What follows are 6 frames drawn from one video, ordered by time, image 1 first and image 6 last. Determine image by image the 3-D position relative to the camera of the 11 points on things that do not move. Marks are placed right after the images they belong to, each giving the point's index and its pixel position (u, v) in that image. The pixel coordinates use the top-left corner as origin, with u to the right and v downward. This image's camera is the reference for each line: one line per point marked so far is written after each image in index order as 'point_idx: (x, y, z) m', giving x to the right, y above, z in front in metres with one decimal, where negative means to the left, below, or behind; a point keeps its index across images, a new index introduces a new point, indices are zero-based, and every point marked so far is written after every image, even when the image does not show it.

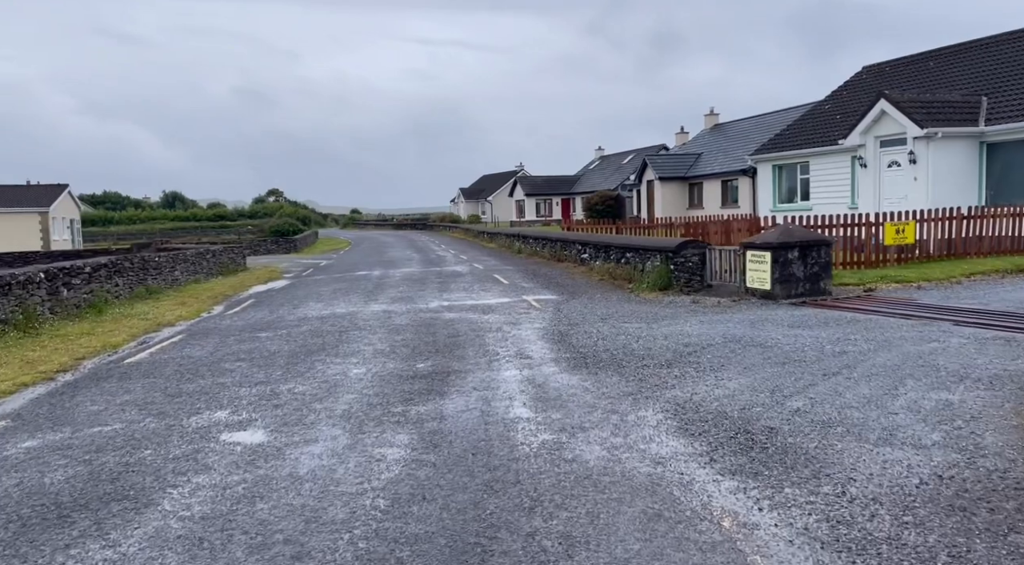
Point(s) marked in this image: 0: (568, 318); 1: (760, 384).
0: (+0.9, -0.6, +12.2) m
1: (+2.4, -1.0, +7.6) m
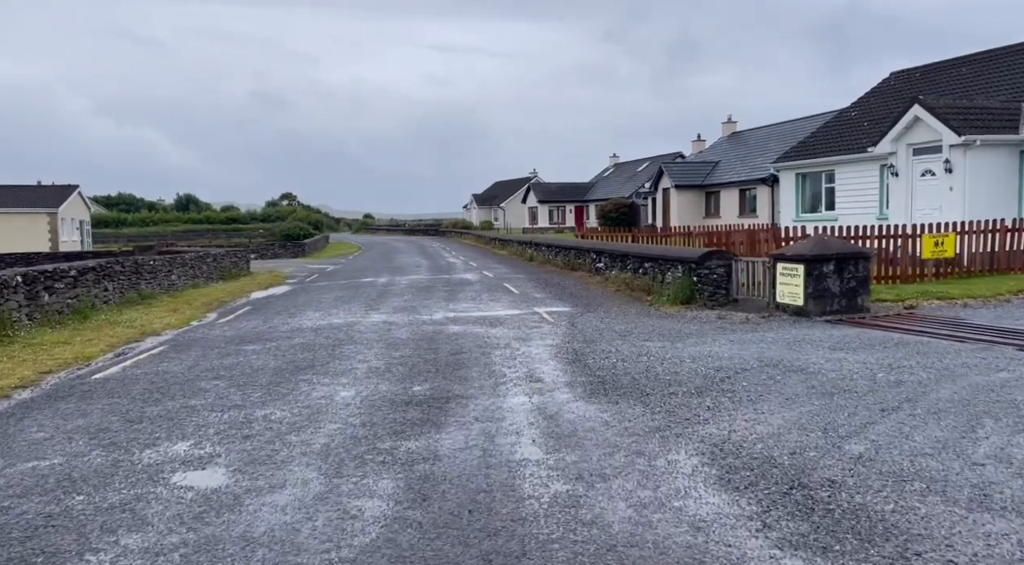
0: (+1.0, -0.7, +11.1) m
1: (+2.5, -1.2, +6.5) m
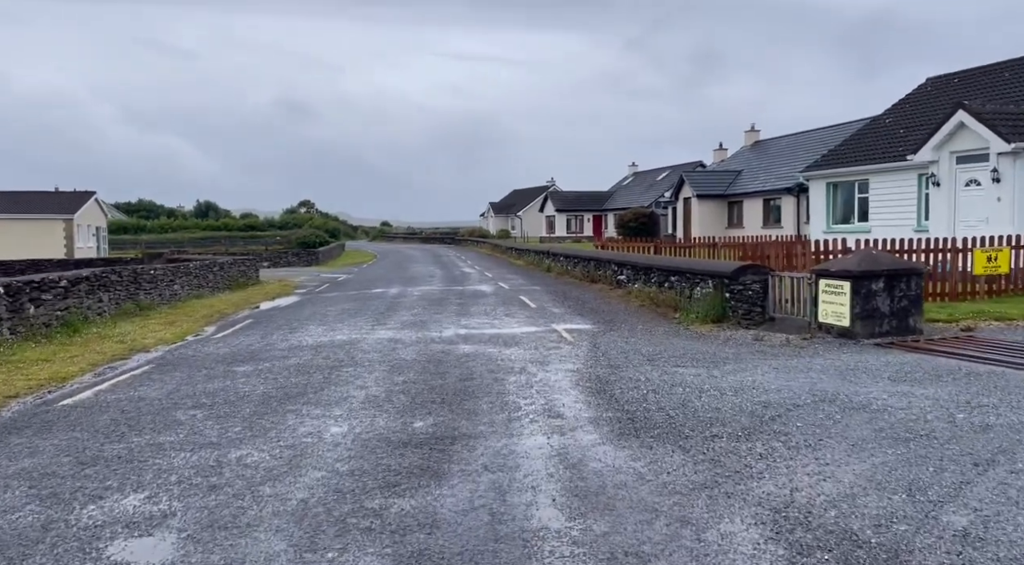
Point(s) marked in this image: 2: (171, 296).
0: (+1.2, -1.0, +10.0) m
1: (+2.6, -1.4, +5.4) m
2: (-8.5, -0.4, +19.3) m
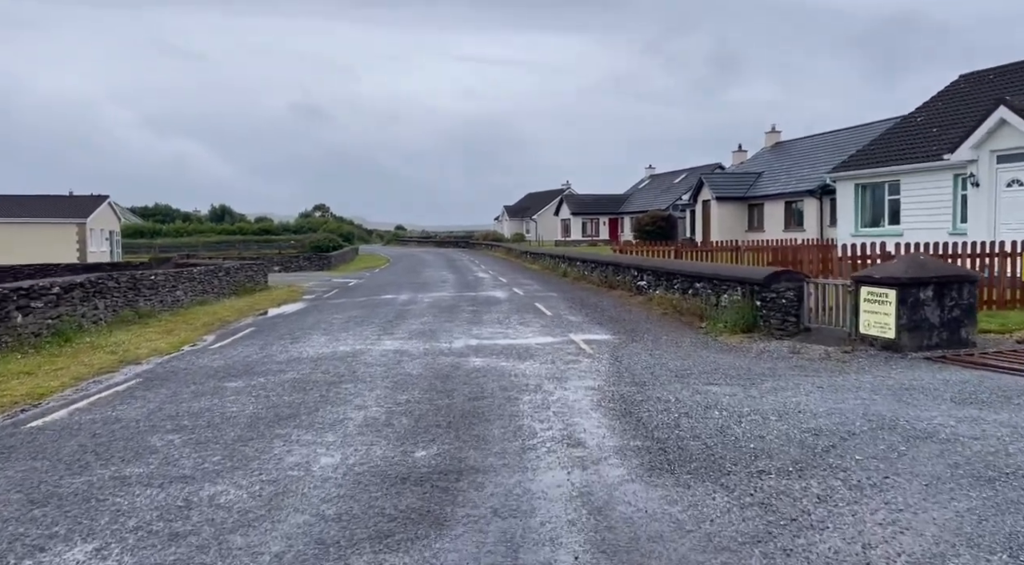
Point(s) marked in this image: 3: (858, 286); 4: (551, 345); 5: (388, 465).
0: (+1.4, -1.1, +9.2) m
1: (+2.7, -1.4, +4.5) m
2: (-8.2, -0.5, +18.6) m
3: (+4.9, -0.1, +11.0) m
4: (+0.6, -1.0, +11.9) m
5: (-1.0, -1.4, +5.9) m
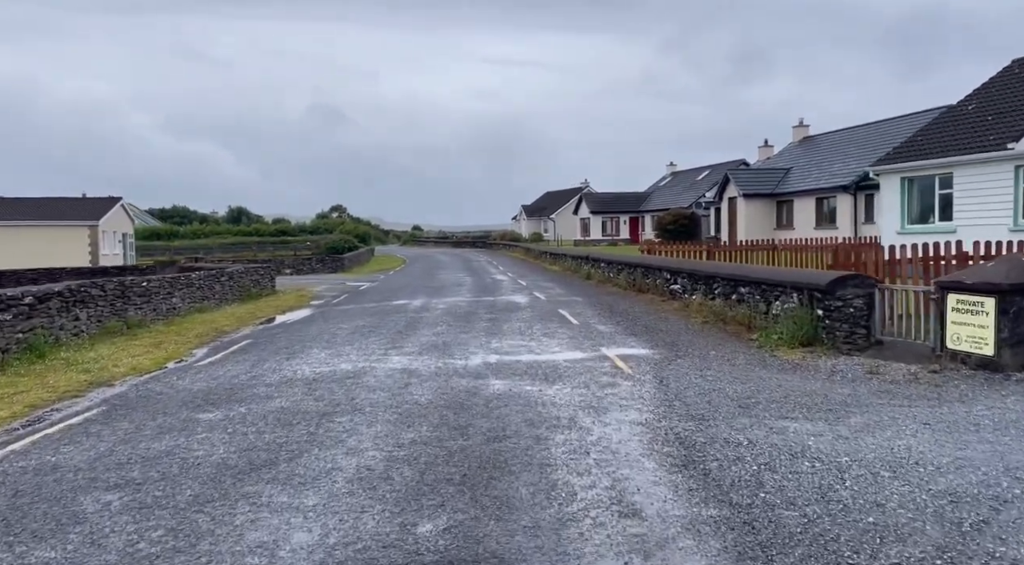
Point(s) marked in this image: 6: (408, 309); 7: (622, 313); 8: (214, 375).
0: (+1.7, -1.2, +7.6) m
1: (+2.9, -1.5, +2.9) m
2: (-7.7, -0.6, +17.3) m
3: (+5.2, -0.1, +9.3) m
4: (+0.9, -1.1, +10.3) m
5: (-0.8, -1.5, +4.4) m
6: (-2.5, -0.6, +18.3) m
7: (+2.2, -0.6, +15.6) m
8: (-4.0, -1.2, +10.4) m
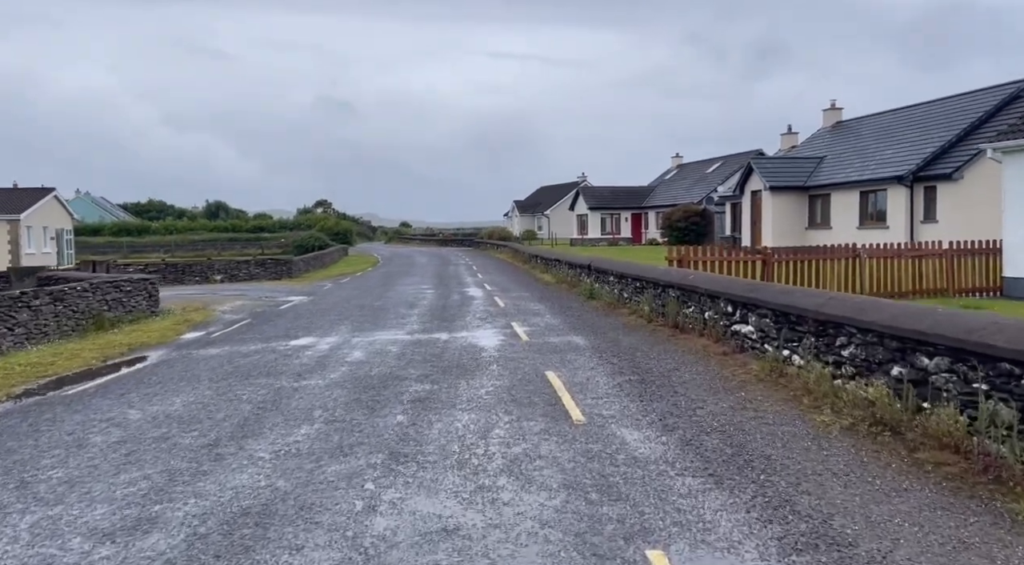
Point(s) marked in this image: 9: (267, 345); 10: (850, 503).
0: (+1.2, -1.7, +0.3) m
1: (+2.4, -2.1, -4.4) m
2: (-8.3, -1.1, +10.0) m
3: (+4.7, -0.7, +2.1) m
4: (+0.4, -1.6, +3.1) m
5: (-1.3, -2.1, -2.8) m
6: (-3.1, -1.1, +11.0) m
7: (+1.6, -1.2, +8.3) m
8: (-4.5, -1.8, +3.1) m
9: (-4.1, -1.0, +13.0) m
10: (+2.2, -1.4, +5.1) m
